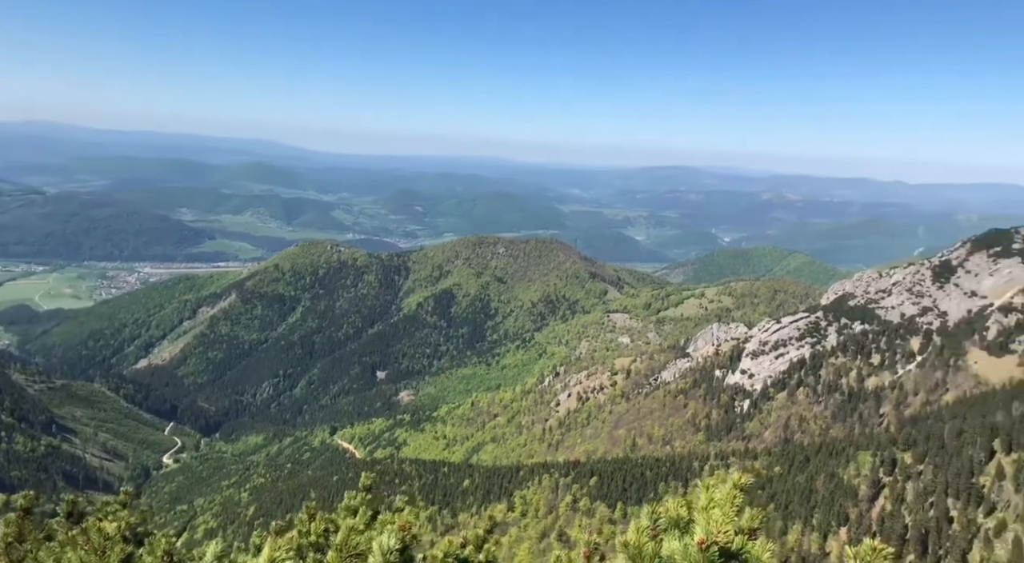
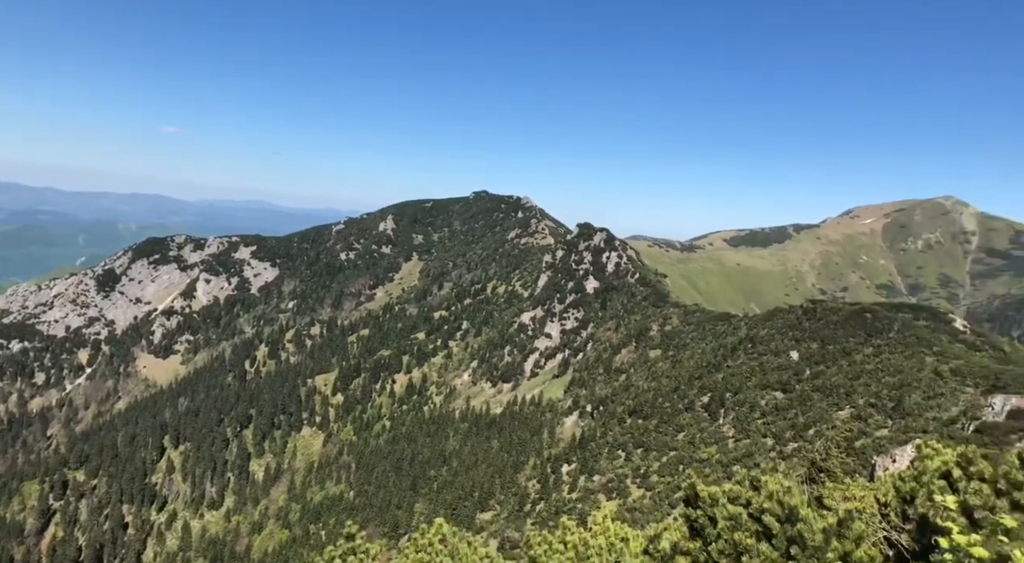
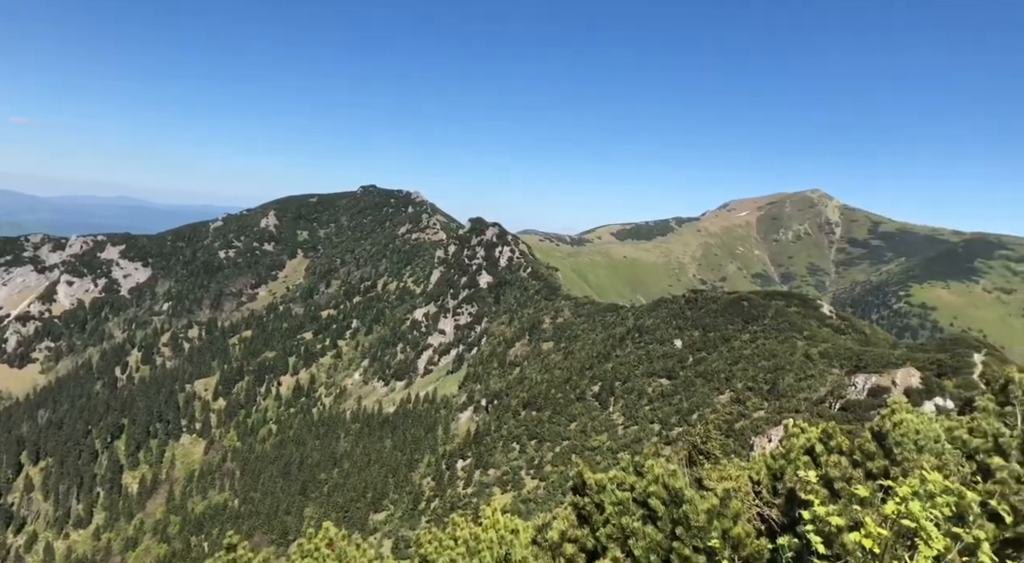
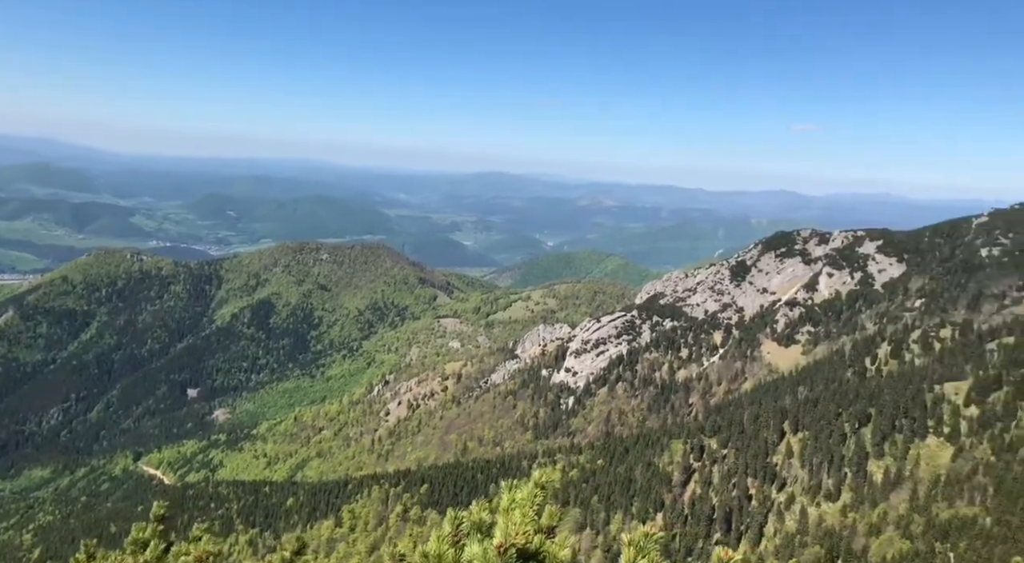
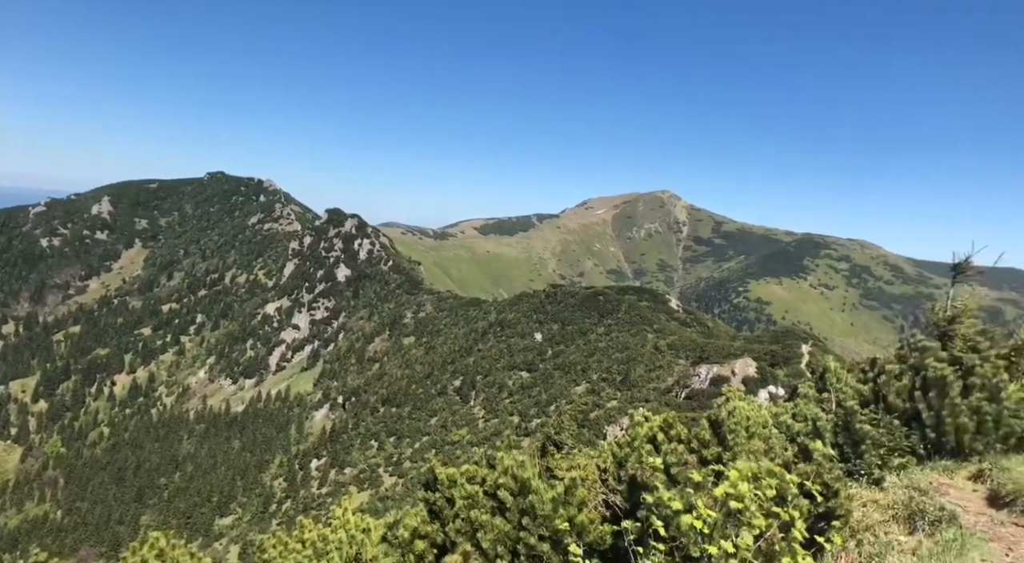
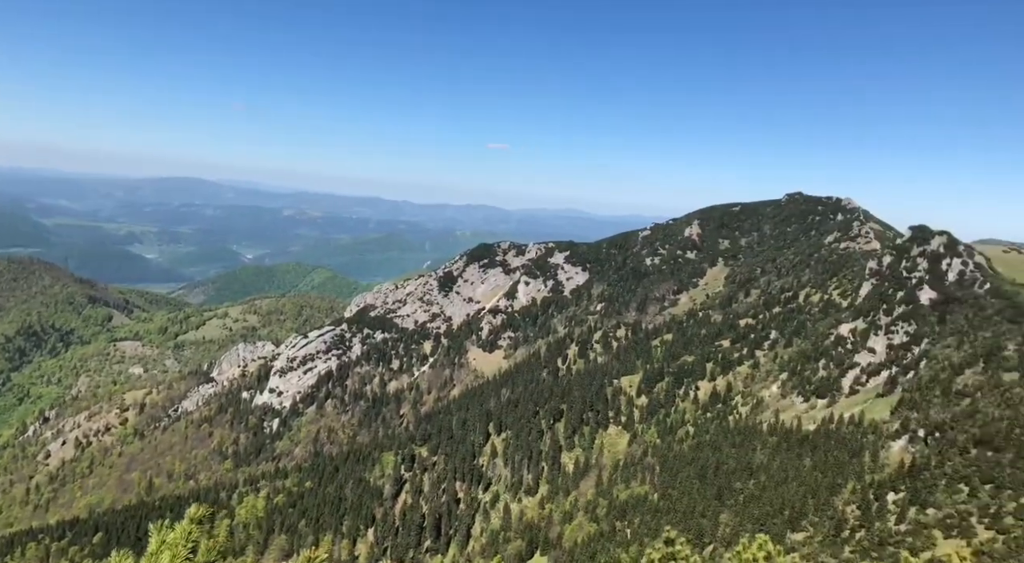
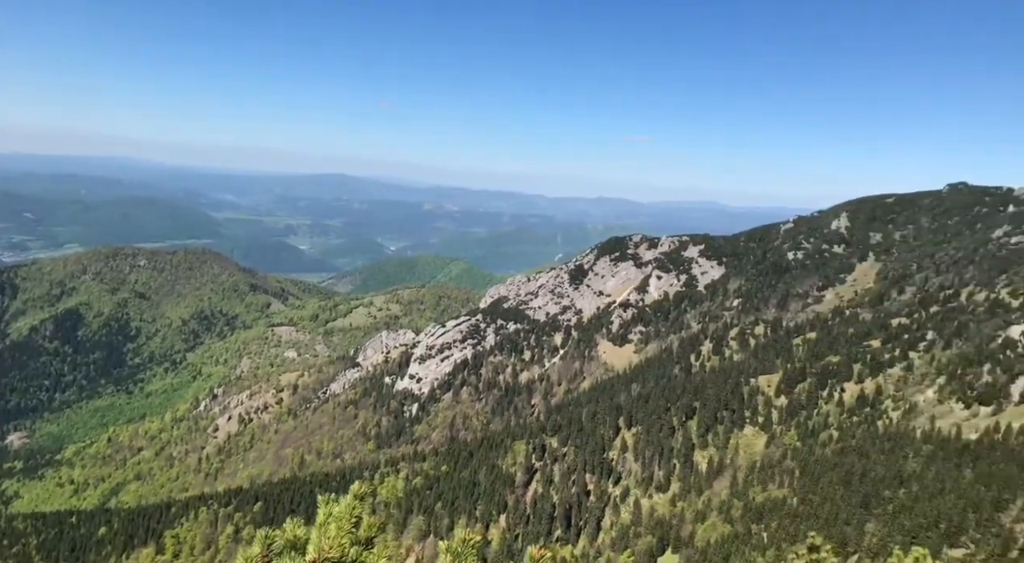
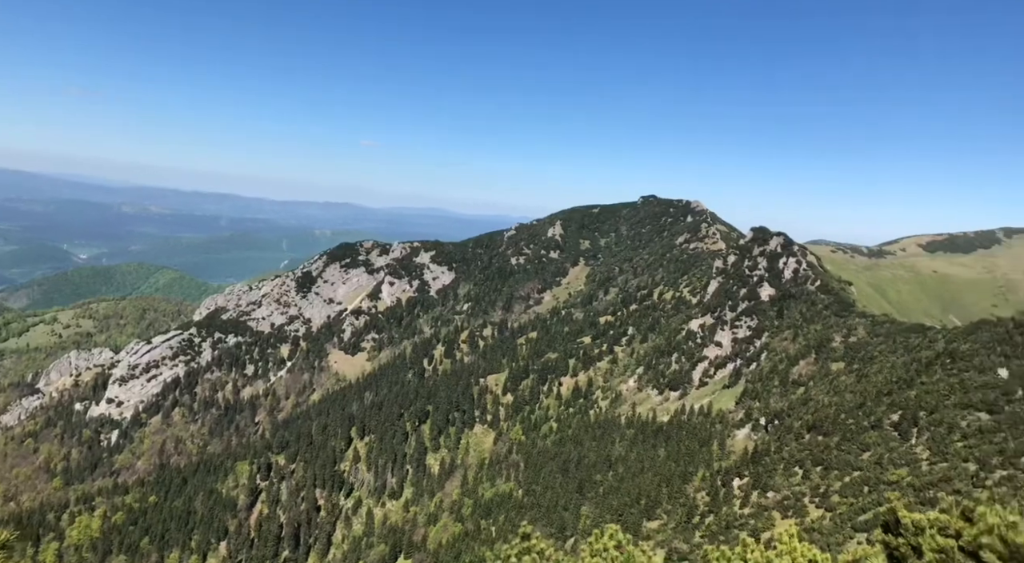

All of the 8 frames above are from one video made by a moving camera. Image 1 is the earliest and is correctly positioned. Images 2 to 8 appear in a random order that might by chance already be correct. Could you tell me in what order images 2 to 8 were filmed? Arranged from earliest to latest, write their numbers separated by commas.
4, 7, 6, 8, 2, 3, 5
